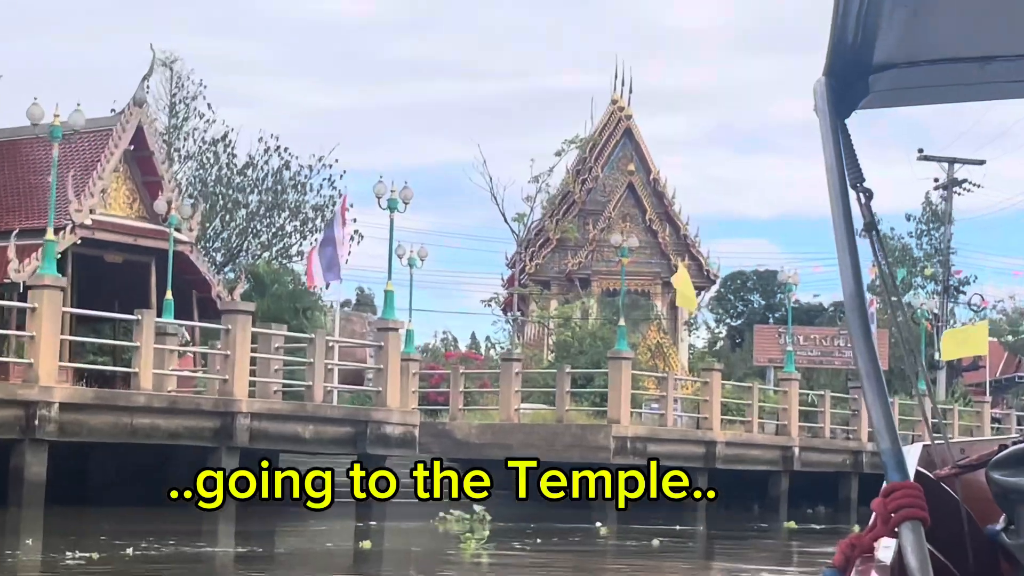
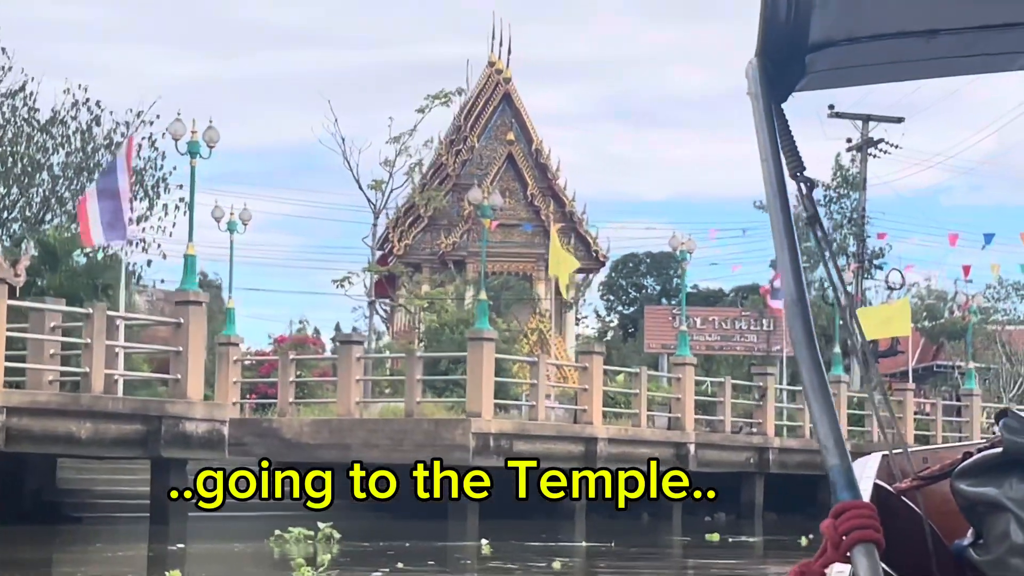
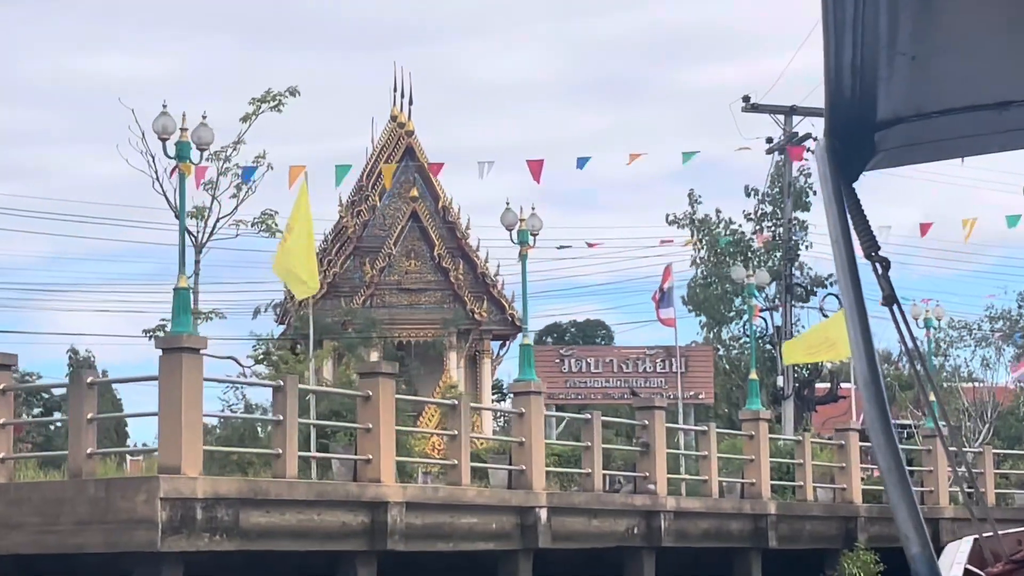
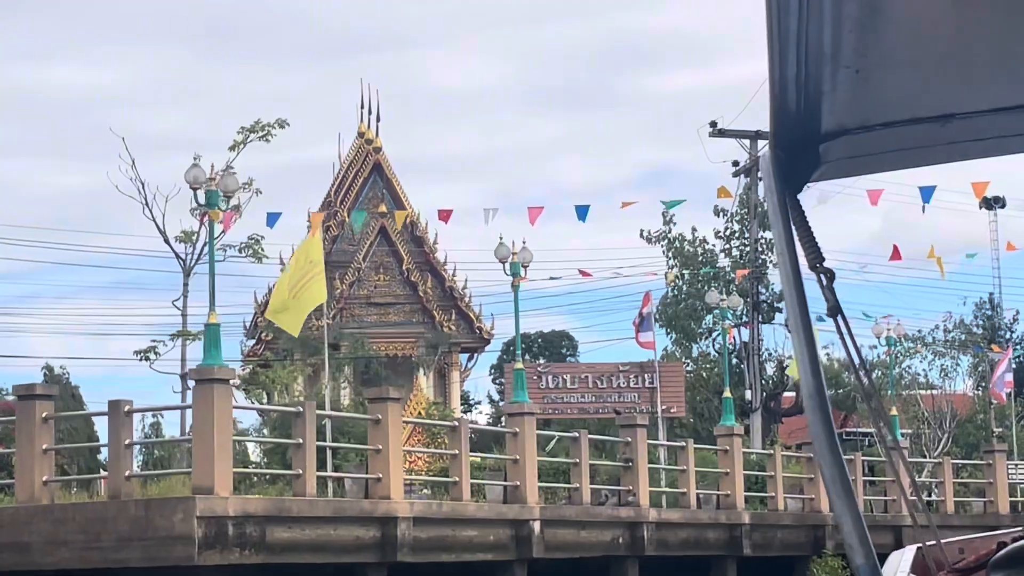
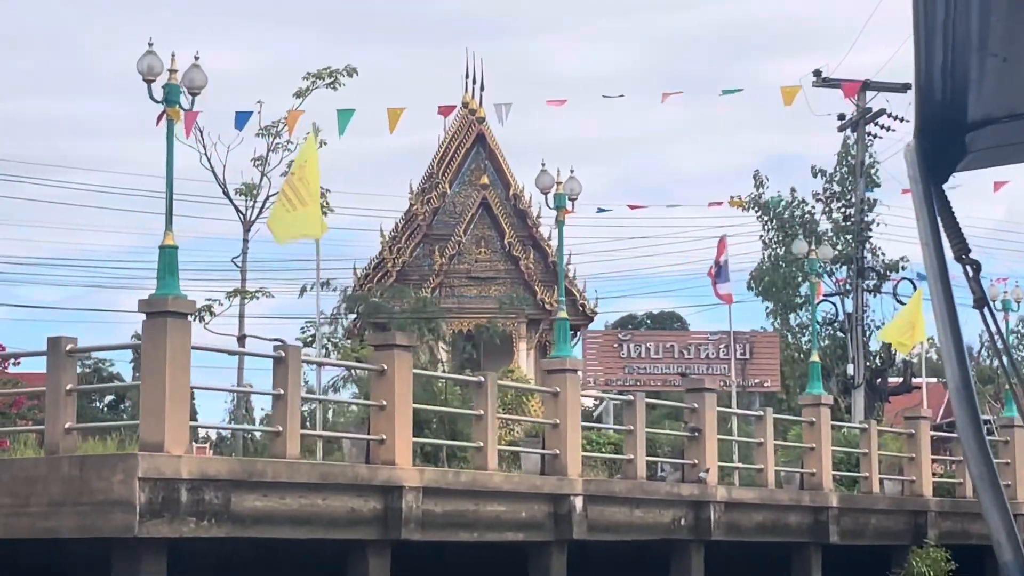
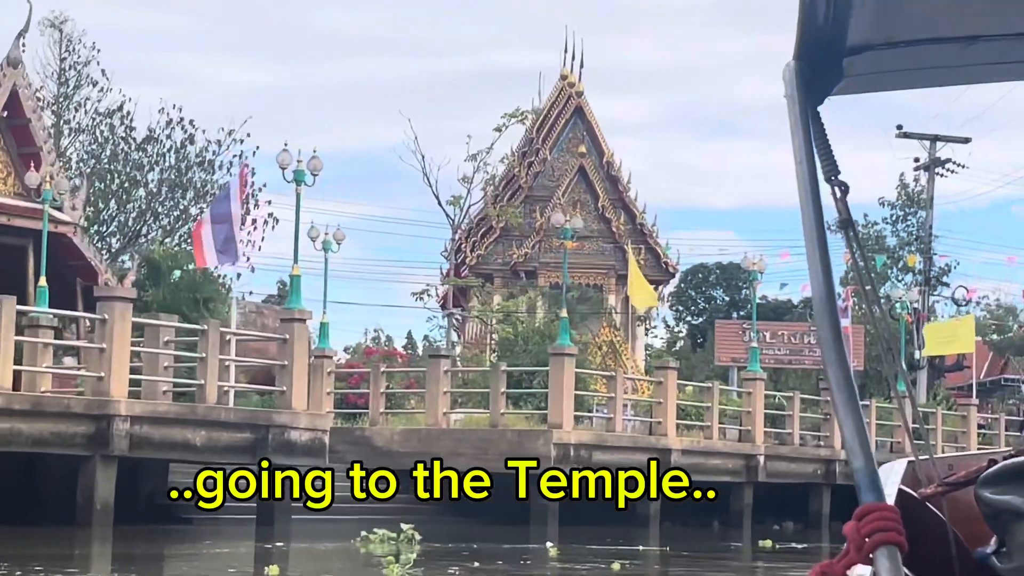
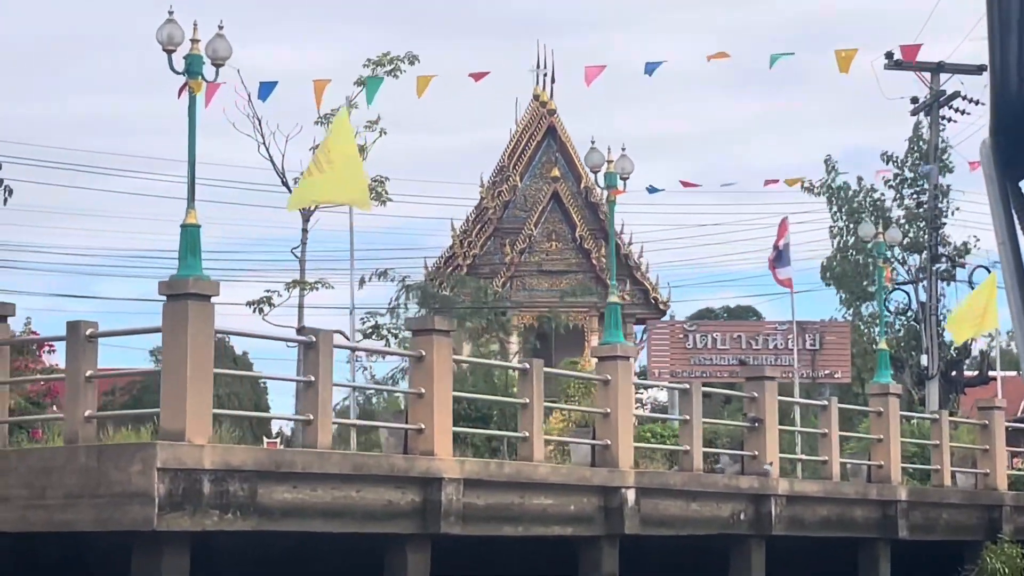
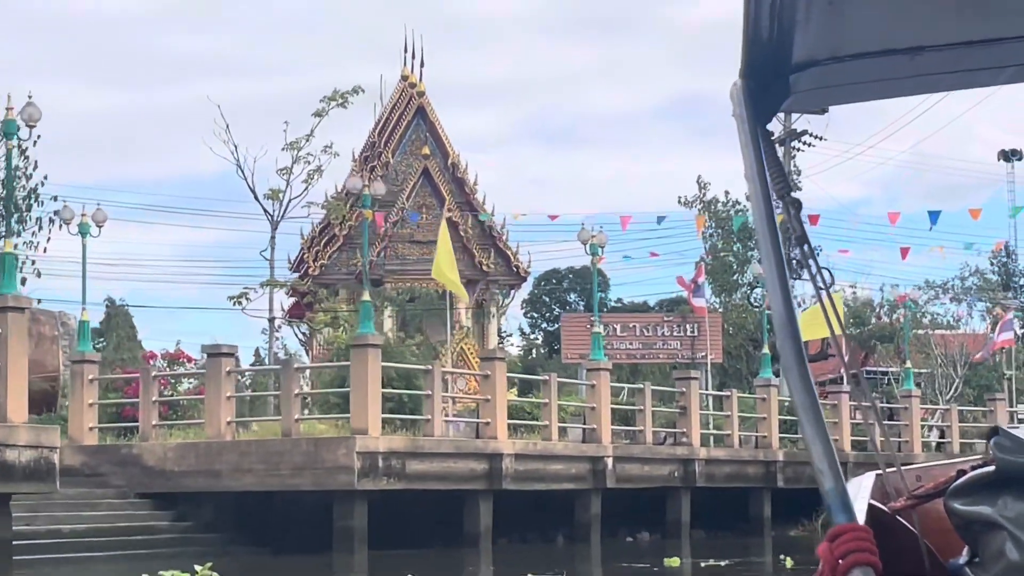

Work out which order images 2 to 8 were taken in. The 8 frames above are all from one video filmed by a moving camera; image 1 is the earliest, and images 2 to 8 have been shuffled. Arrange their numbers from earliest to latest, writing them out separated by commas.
6, 2, 8, 4, 3, 5, 7
